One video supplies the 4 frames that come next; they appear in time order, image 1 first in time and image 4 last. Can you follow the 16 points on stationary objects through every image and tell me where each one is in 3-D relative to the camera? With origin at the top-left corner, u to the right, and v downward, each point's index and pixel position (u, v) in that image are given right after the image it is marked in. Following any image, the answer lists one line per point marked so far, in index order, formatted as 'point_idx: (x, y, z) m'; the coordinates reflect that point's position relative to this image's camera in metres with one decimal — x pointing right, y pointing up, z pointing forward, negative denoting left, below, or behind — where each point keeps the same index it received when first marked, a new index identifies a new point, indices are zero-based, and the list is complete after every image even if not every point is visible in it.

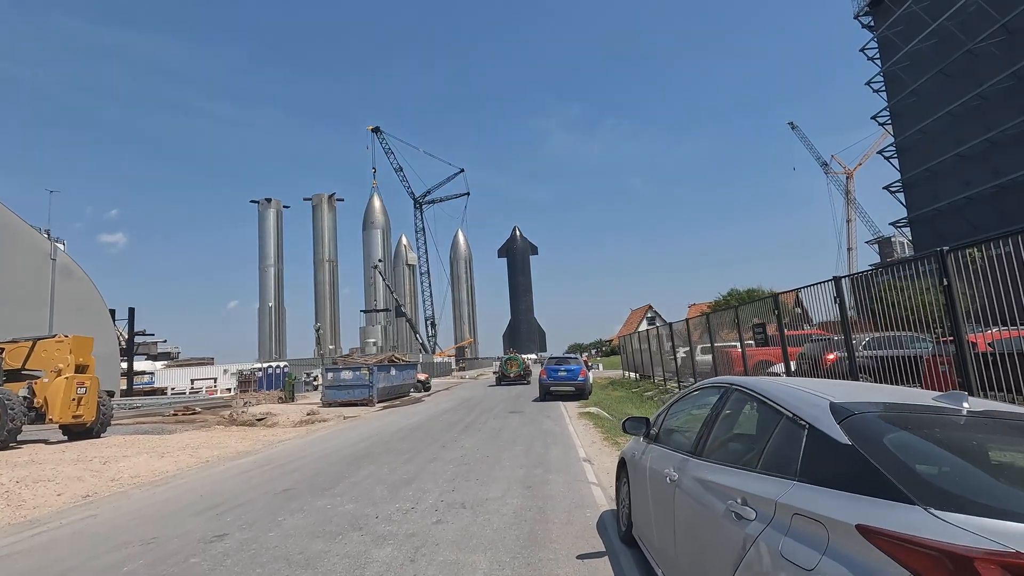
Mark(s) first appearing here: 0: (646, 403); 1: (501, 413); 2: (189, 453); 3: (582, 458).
0: (+4.6, -3.9, +19.8) m
1: (-0.3, -3.3, +15.0) m
2: (-6.1, -3.1, +10.9) m
3: (+1.0, -2.3, +7.9) m
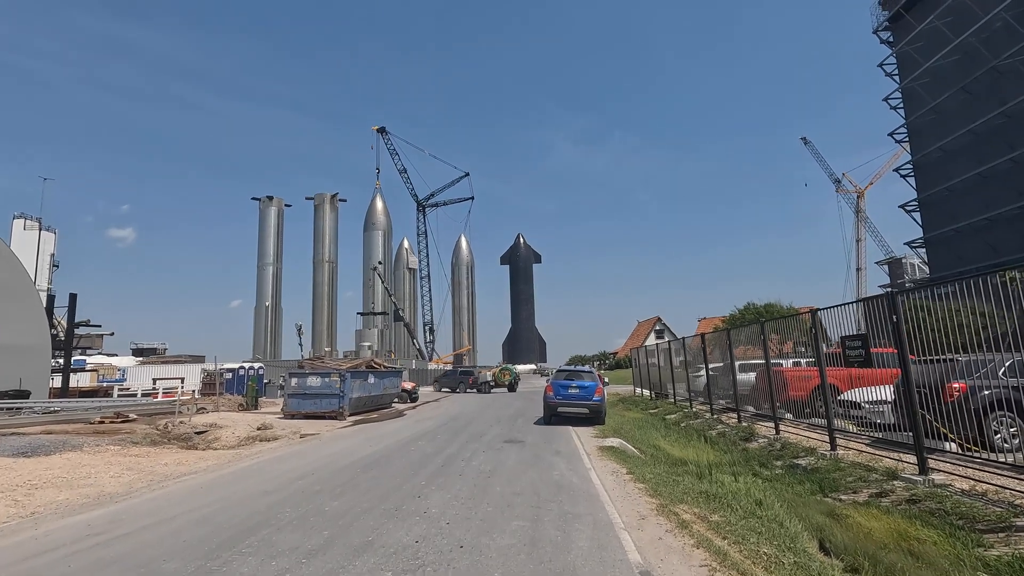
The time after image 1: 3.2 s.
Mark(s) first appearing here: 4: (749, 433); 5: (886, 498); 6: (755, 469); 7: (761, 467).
0: (+4.5, -4.0, +16.1) m
1: (-0.4, -3.0, +11.3) m
2: (-6.2, -2.6, +7.2) m
3: (+0.9, -2.1, +4.3) m
4: (+5.6, -3.4, +13.6) m
5: (+5.0, -2.8, +7.7) m
6: (+4.4, -3.3, +10.4) m
7: (+4.6, -3.3, +10.6) m
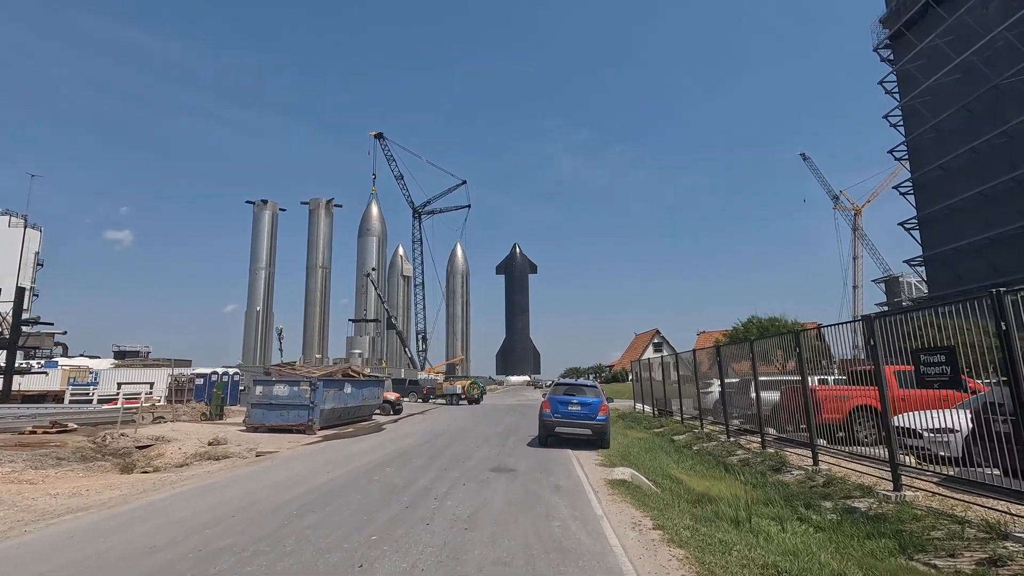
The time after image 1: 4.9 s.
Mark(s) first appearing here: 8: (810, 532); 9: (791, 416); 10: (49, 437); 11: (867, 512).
0: (+4.2, -4.1, +14.0) m
1: (-0.6, -3.0, +9.3) m
2: (-6.3, -2.3, +5.1) m
3: (+0.8, -1.9, +2.2) m
4: (+5.4, -3.5, +11.6) m
5: (+4.8, -2.7, +5.6) m
6: (+4.2, -3.3, +8.4) m
7: (+4.4, -3.3, +8.6) m
8: (+3.8, -3.1, +7.4) m
9: (+6.5, -3.0, +13.4) m
10: (-12.1, -3.9, +15.0) m
11: (+4.9, -3.1, +8.0) m
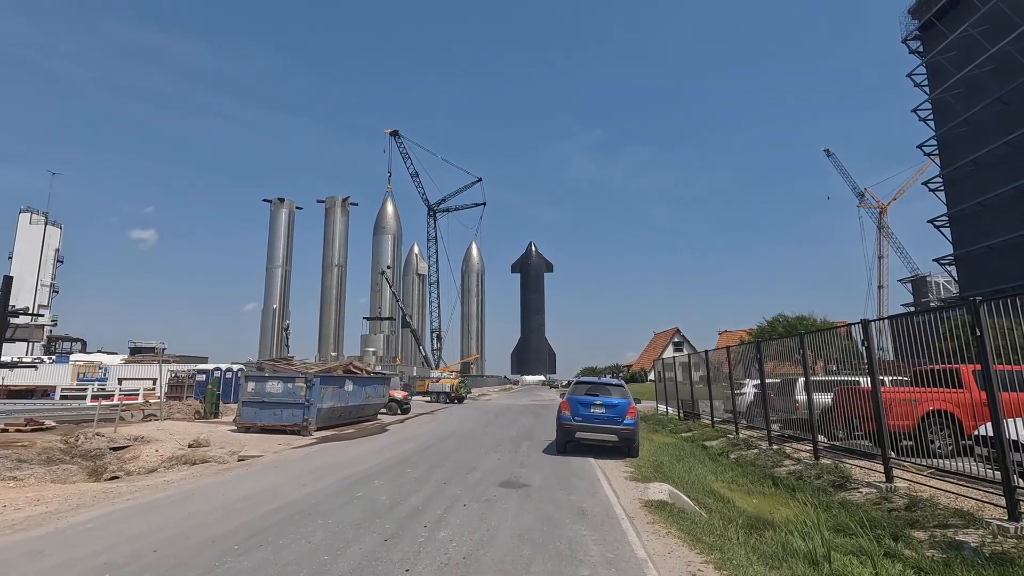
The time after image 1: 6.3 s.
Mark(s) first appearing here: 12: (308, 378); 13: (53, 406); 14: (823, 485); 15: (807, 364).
0: (+4.5, -3.8, +12.3) m
1: (-0.4, -2.6, +7.6) m
2: (-6.3, -2.0, +3.6) m
3: (+0.8, -1.6, +0.6) m
4: (+5.6, -3.2, +9.8) m
5: (+4.9, -2.5, +3.9) m
6: (+4.4, -3.0, +6.6) m
7: (+4.5, -3.0, +6.8) m
8: (+4.0, -2.8, +5.7) m
9: (+6.8, -2.7, +11.6) m
10: (-11.7, -3.5, +13.7) m
11: (+5.1, -2.8, +6.2) m
12: (-5.7, -2.5, +16.2) m
13: (-14.4, -3.7, +18.1) m
14: (+5.2, -3.3, +9.7) m
15: (+6.8, -1.7, +13.1) m
